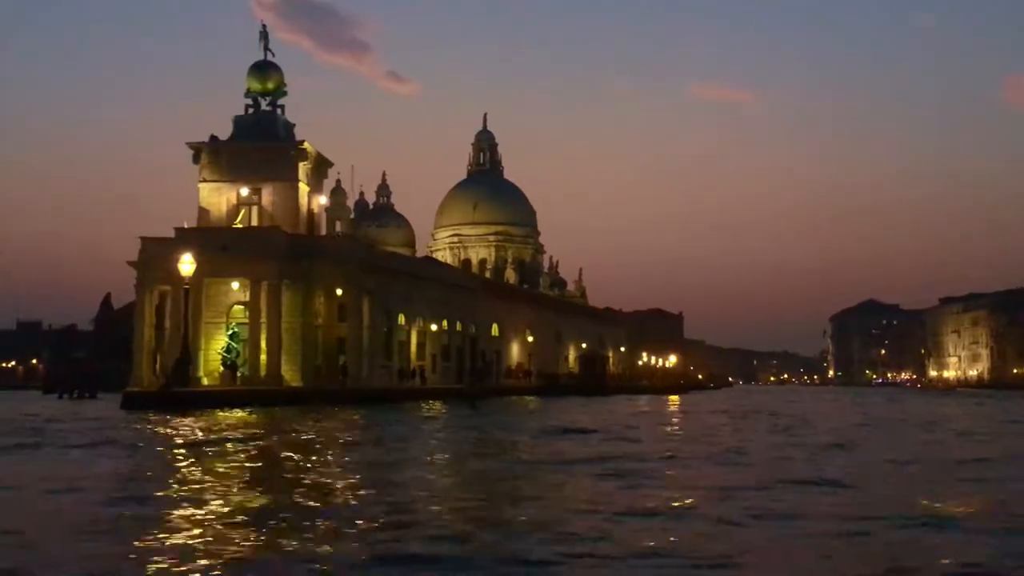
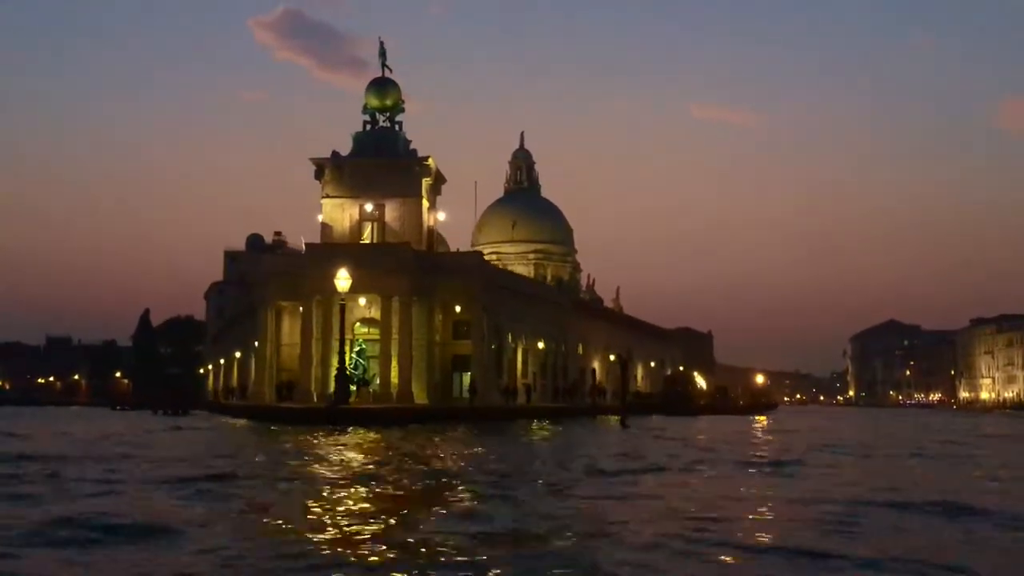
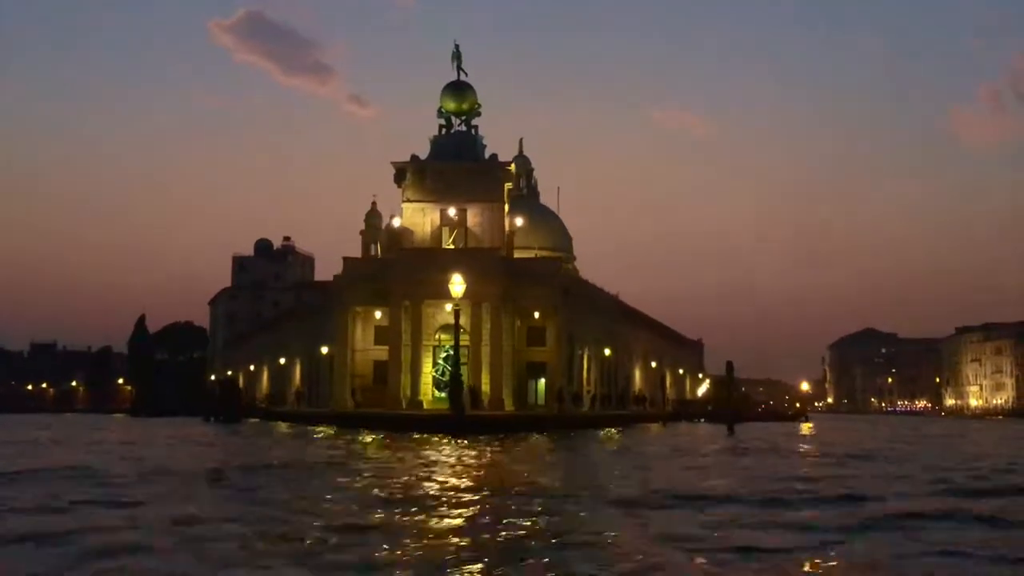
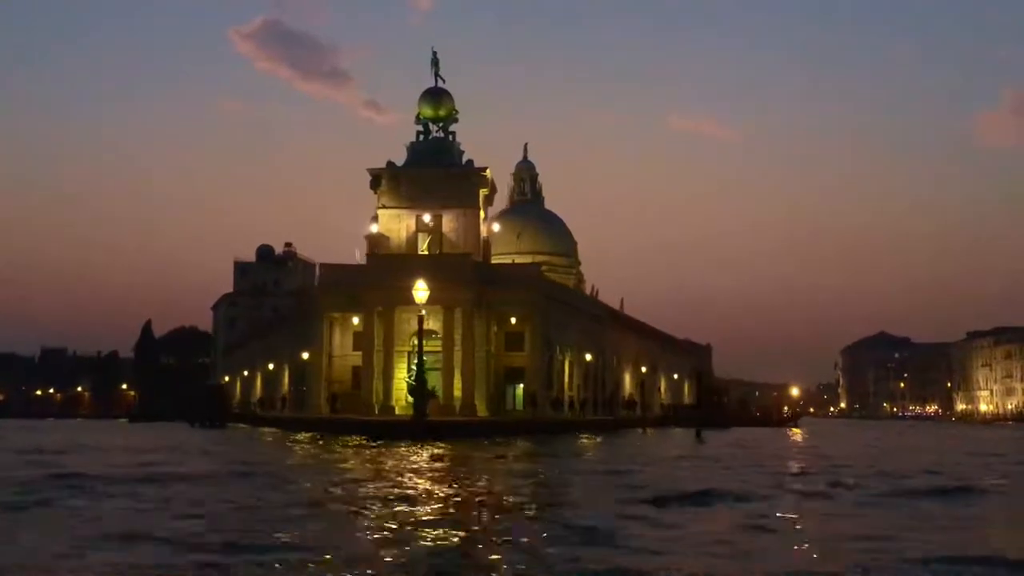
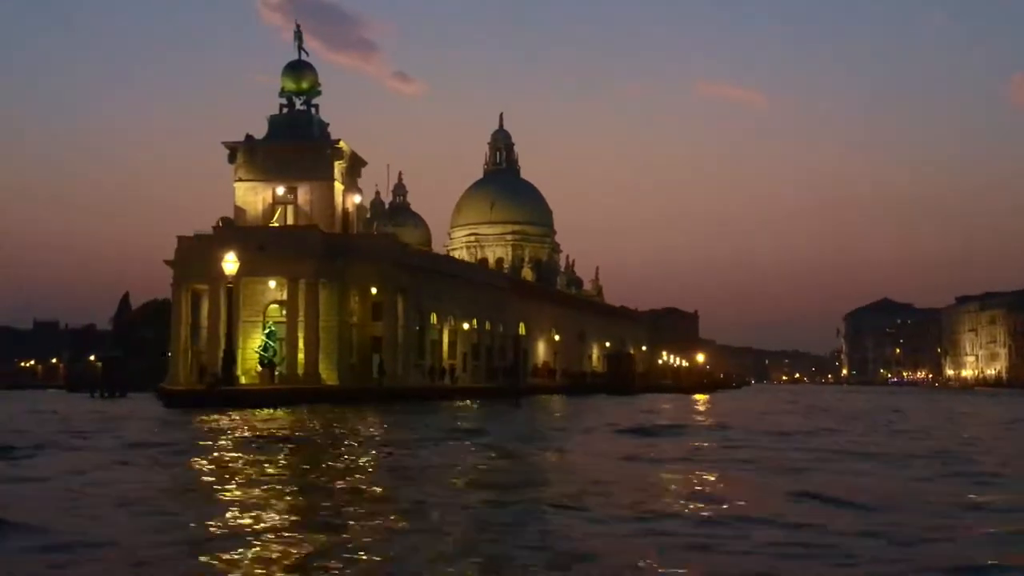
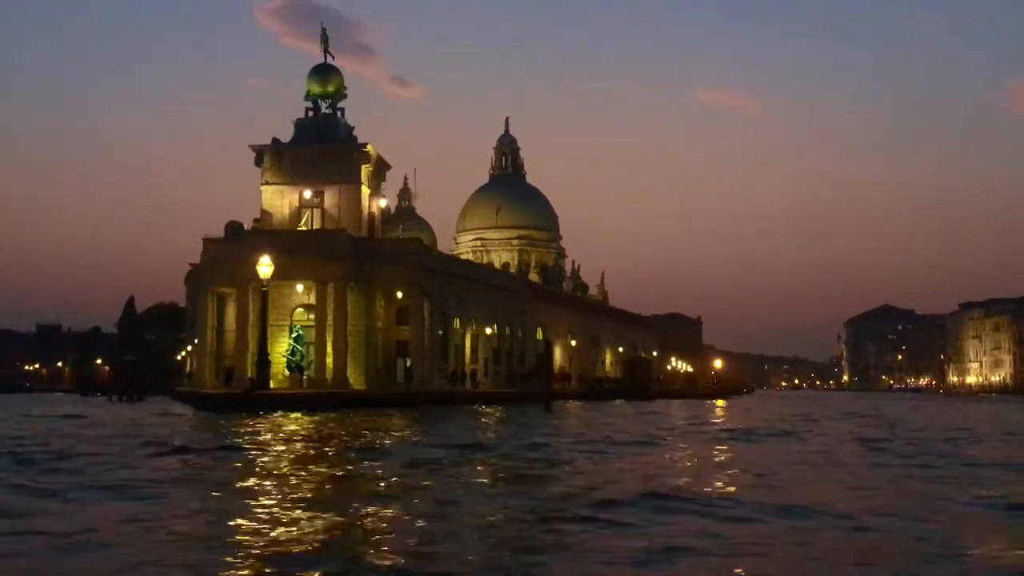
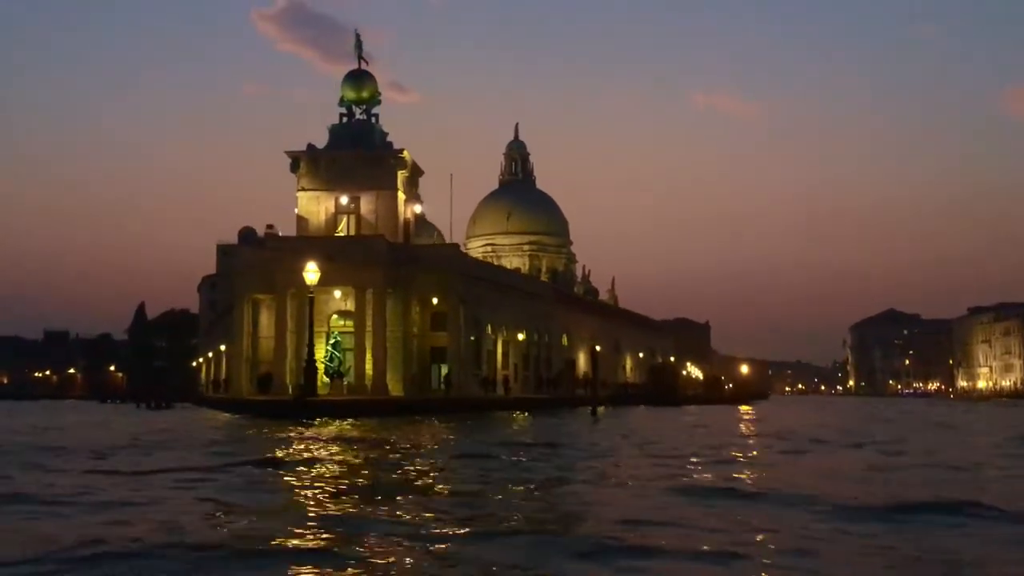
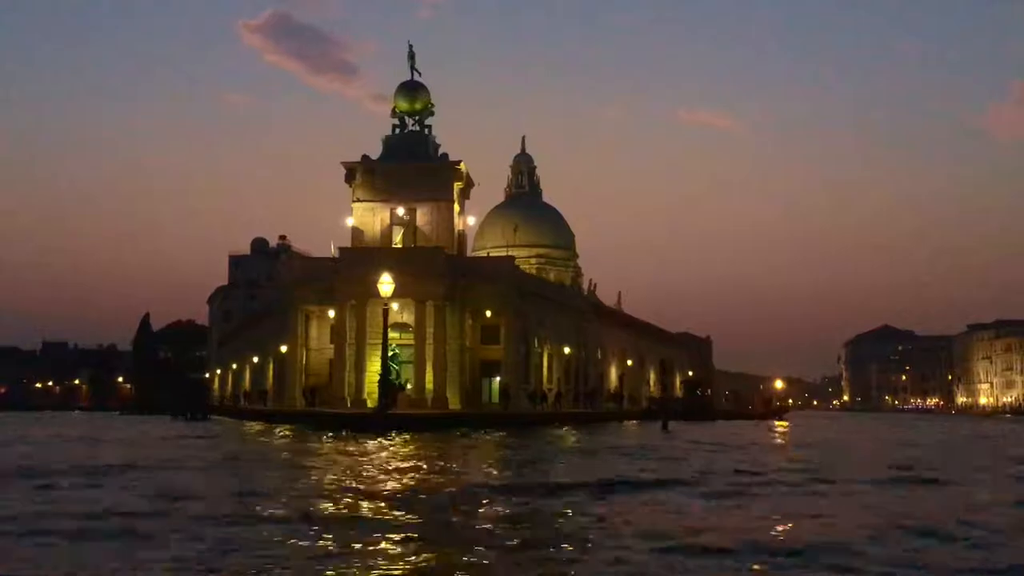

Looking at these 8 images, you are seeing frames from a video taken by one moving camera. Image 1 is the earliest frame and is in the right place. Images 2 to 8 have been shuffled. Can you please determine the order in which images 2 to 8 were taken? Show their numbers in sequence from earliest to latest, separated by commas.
5, 6, 7, 2, 8, 4, 3
